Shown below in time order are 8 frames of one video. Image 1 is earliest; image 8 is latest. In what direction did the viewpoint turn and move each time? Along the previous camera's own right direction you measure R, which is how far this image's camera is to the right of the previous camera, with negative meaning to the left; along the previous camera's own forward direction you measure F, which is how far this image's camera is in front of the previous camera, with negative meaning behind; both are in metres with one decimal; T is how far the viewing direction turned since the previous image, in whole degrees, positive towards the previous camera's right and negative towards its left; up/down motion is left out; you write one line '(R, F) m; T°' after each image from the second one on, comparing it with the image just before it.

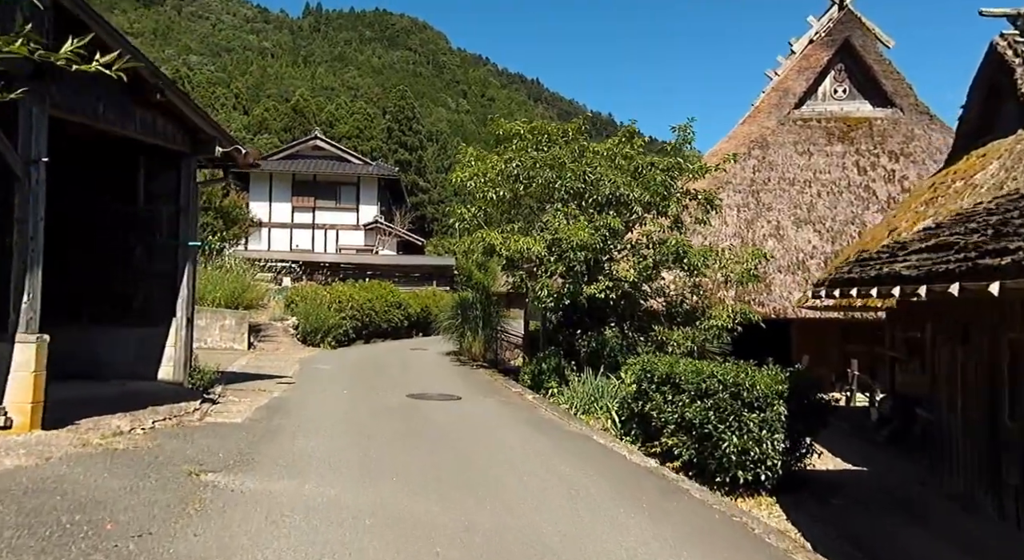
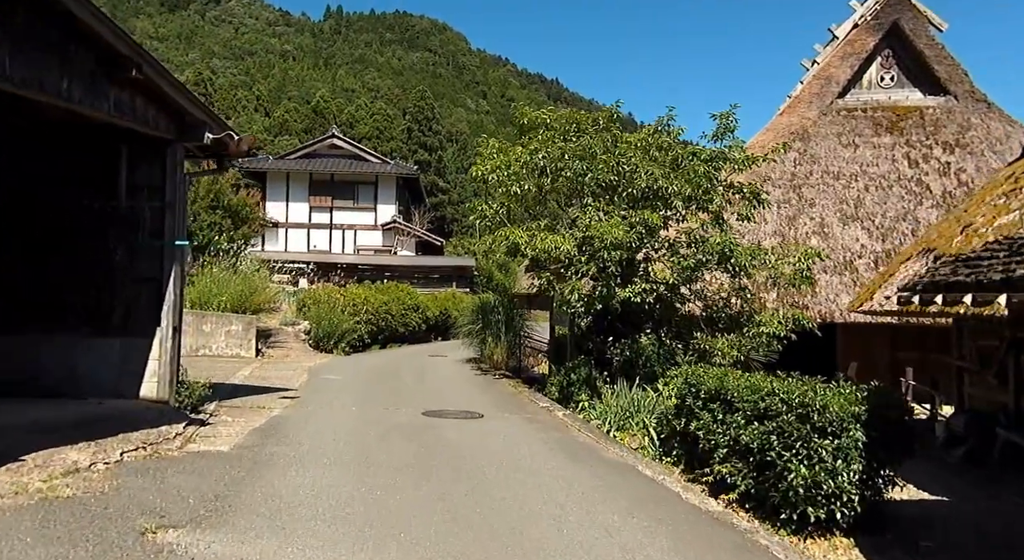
(-0.1, +1.1) m; -2°
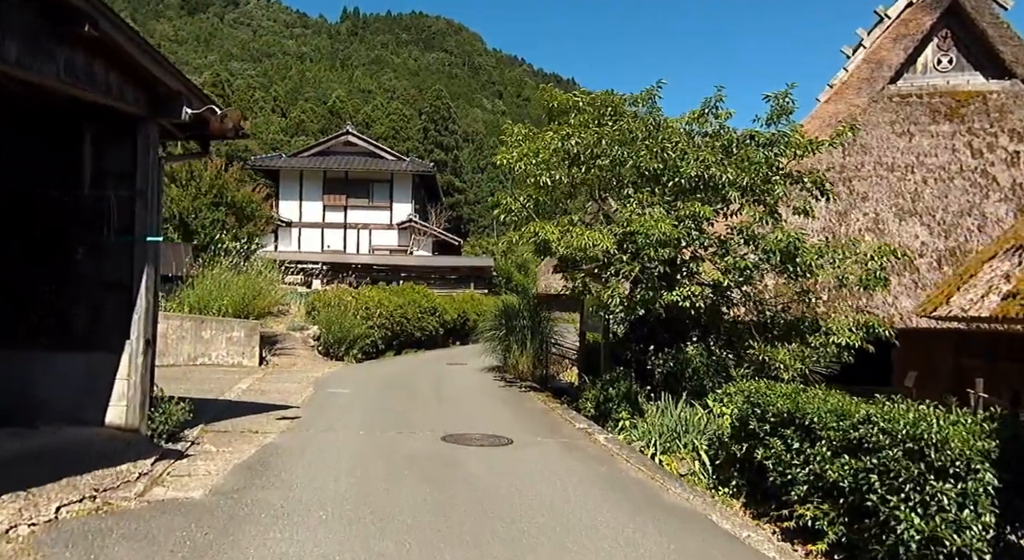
(-0.2, +1.3) m; -1°
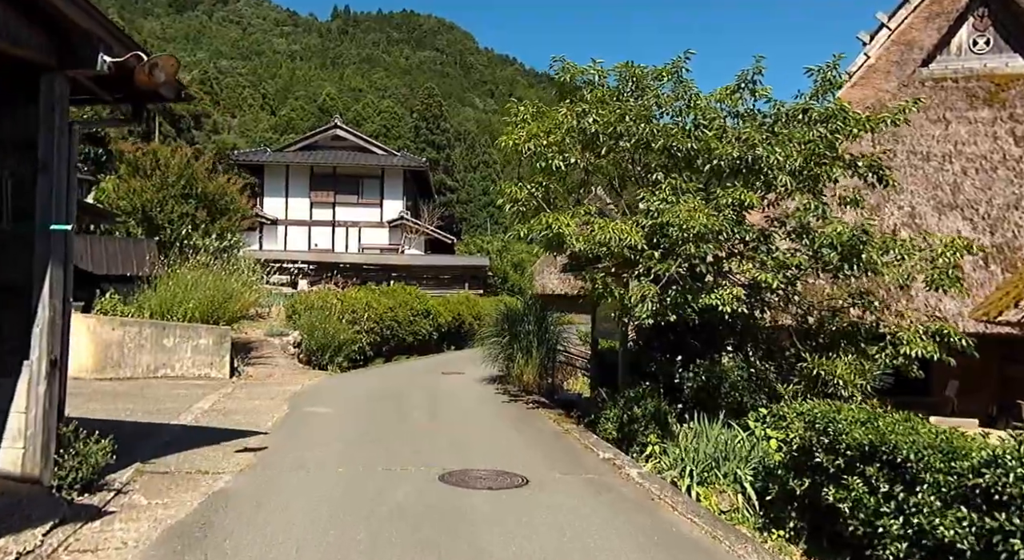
(-0.2, +1.4) m; +1°
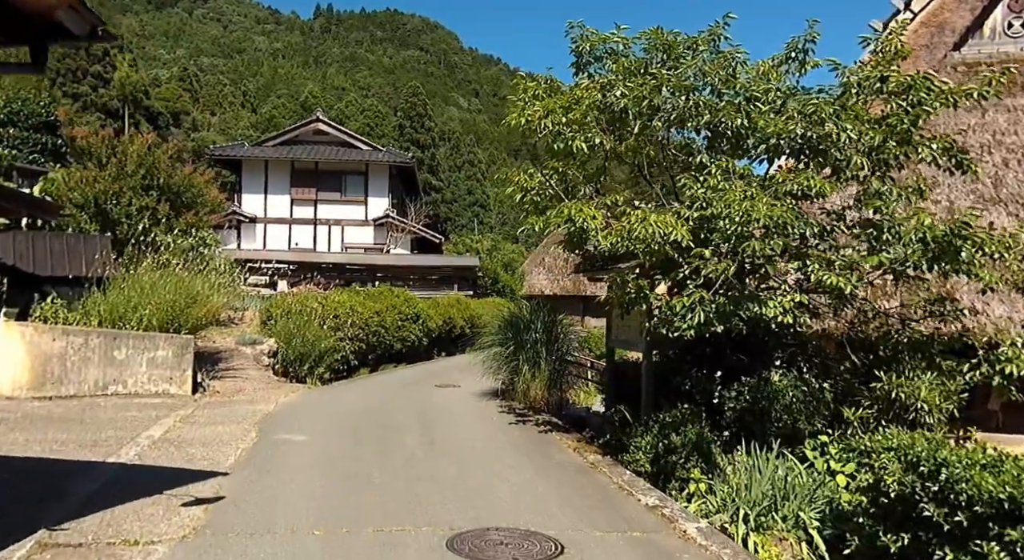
(-0.3, +1.4) m; +1°
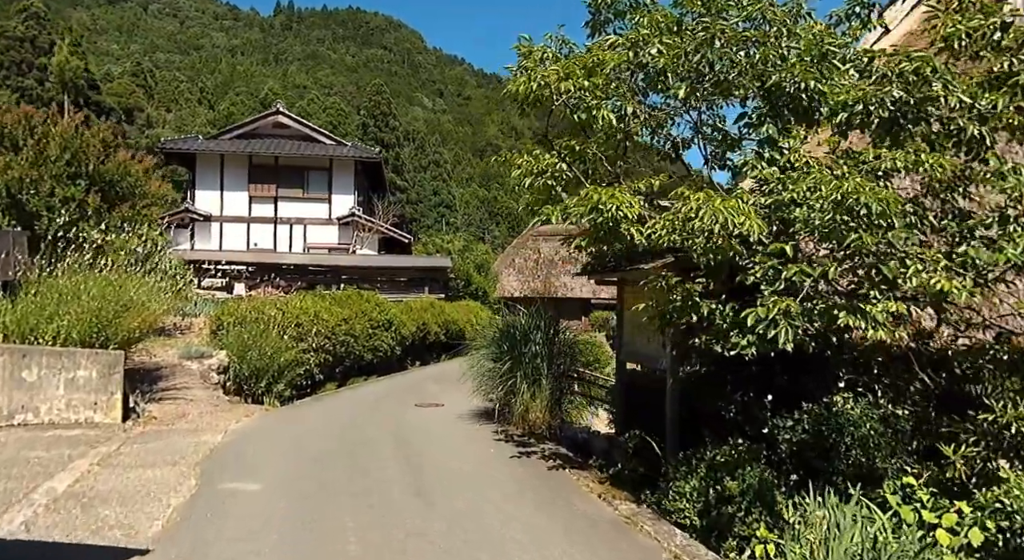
(-0.4, +1.5) m; +3°
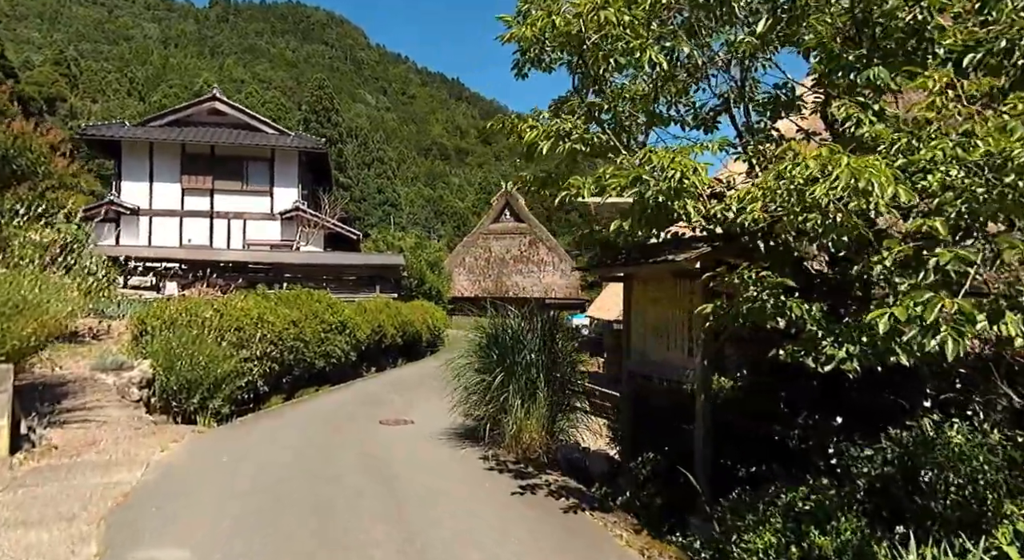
(-0.5, +1.4) m; +4°
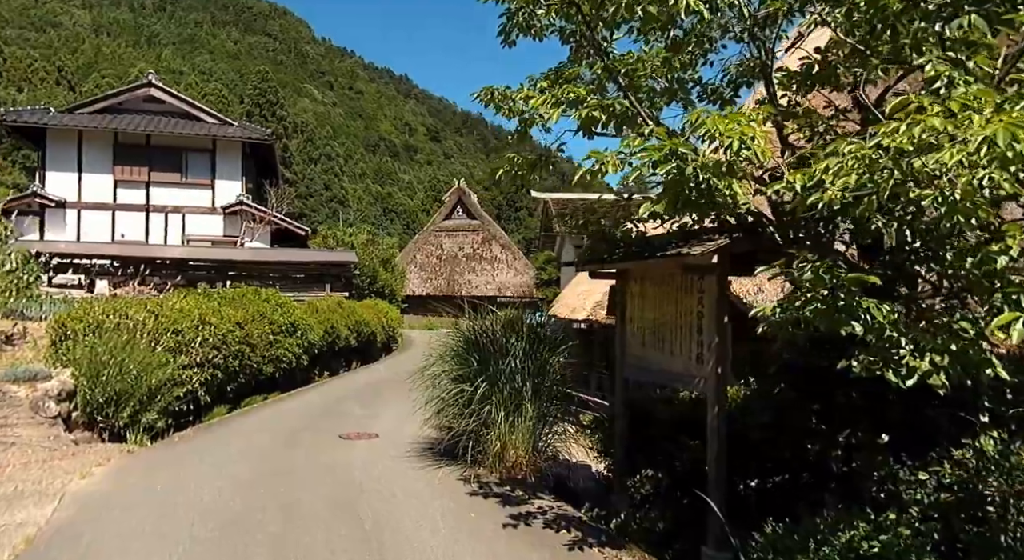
(-0.3, +0.9) m; +4°
